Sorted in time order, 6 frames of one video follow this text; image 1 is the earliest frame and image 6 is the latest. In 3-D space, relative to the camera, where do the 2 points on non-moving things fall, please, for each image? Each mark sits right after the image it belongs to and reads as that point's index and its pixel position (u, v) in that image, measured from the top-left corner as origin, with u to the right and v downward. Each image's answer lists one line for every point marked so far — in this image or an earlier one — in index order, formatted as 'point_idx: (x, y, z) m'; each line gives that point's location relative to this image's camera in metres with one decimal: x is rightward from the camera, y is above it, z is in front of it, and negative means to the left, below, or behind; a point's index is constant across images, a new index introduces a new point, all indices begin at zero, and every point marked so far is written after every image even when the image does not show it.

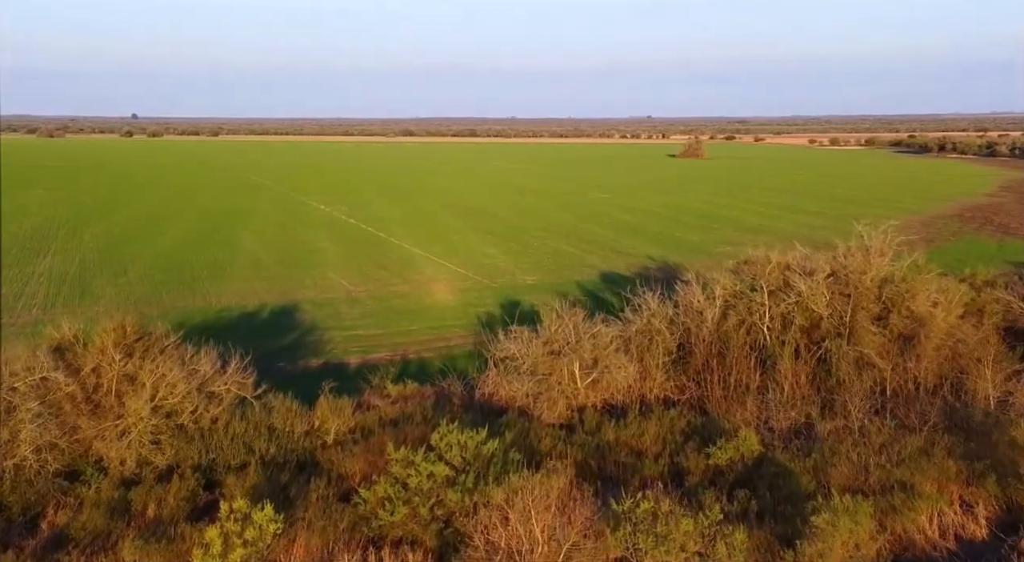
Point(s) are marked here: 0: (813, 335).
0: (+5.5, -1.0, +14.5) m
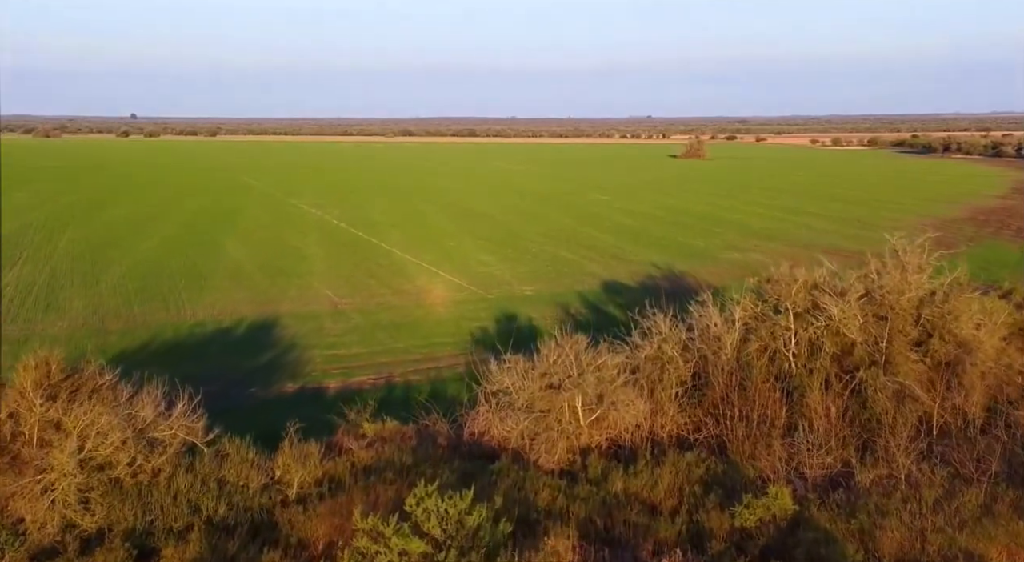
0: (+5.4, -1.3, +12.9) m
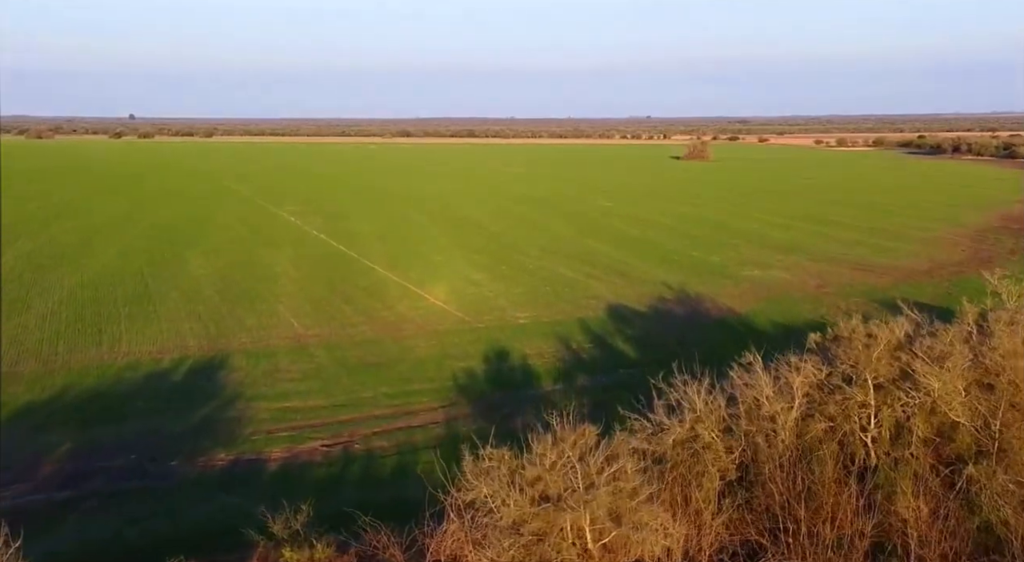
0: (+5.2, -2.0, +9.5) m
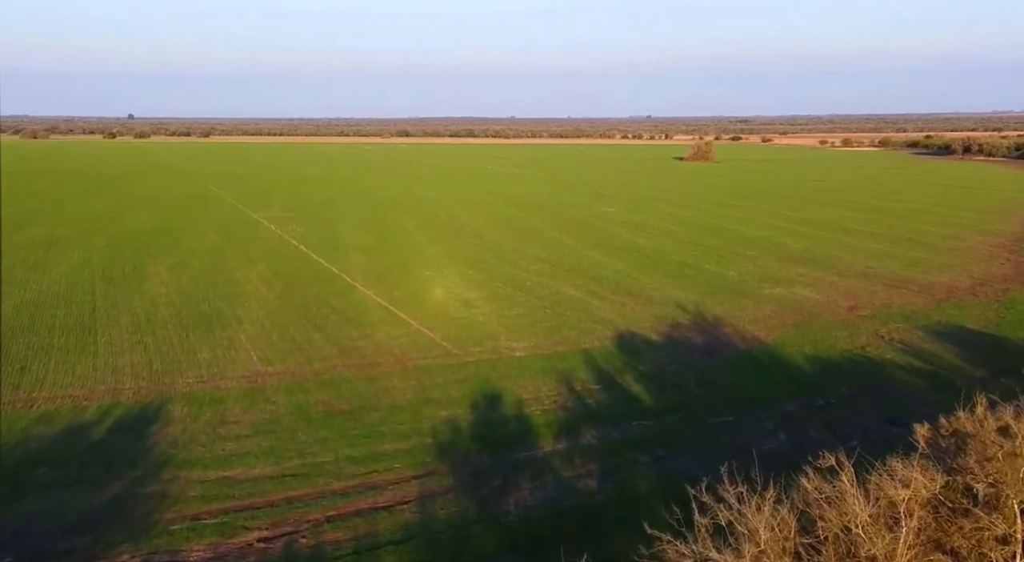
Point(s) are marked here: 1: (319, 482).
0: (+5.0, -2.7, +6.6) m
1: (-3.0, -3.1, +12.5) m
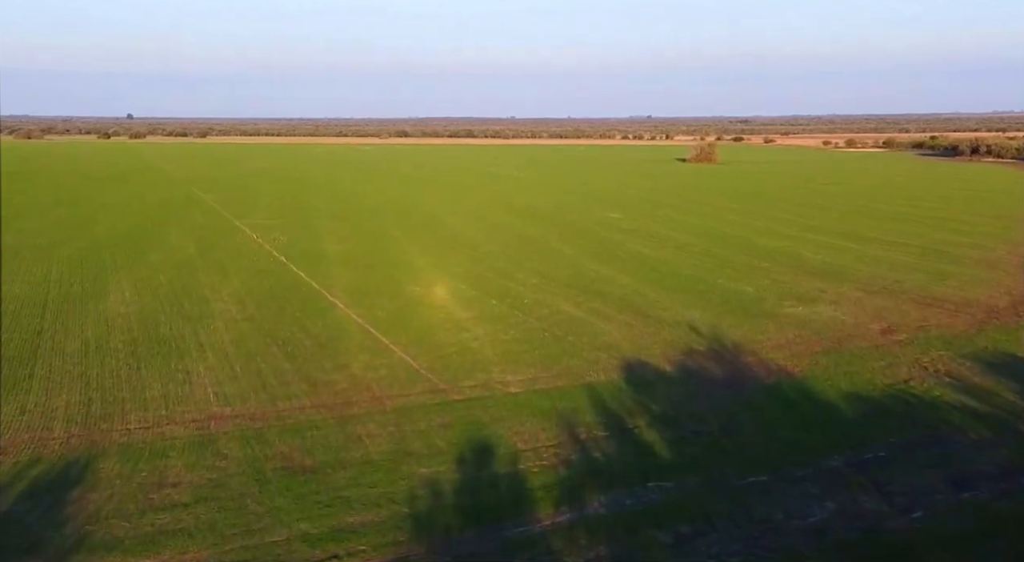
0: (+4.9, -3.2, +4.2) m
1: (-3.1, -3.7, +10.1) m
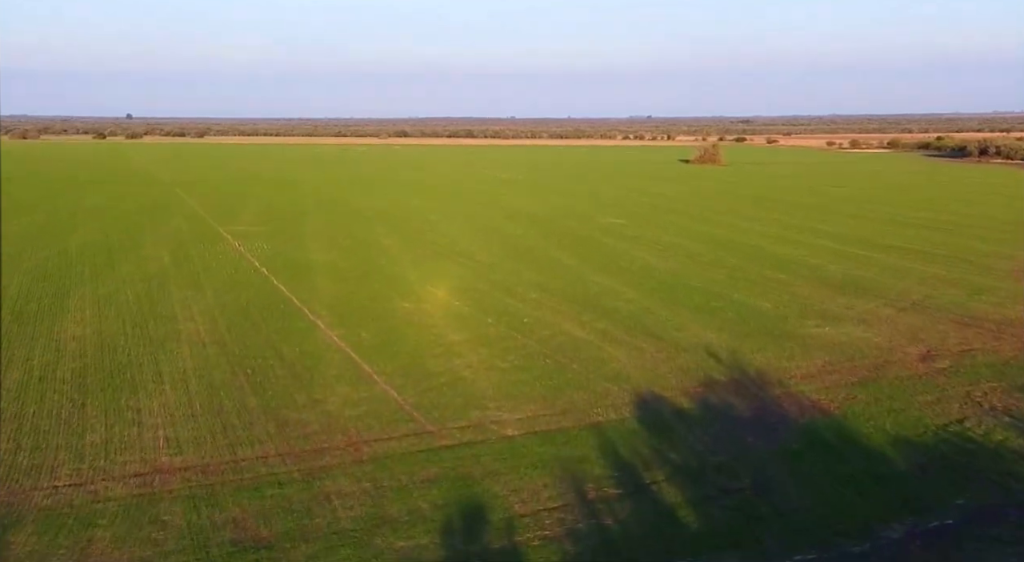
0: (+4.8, -3.7, +1.9) m
1: (-3.2, -4.1, +7.9) m
